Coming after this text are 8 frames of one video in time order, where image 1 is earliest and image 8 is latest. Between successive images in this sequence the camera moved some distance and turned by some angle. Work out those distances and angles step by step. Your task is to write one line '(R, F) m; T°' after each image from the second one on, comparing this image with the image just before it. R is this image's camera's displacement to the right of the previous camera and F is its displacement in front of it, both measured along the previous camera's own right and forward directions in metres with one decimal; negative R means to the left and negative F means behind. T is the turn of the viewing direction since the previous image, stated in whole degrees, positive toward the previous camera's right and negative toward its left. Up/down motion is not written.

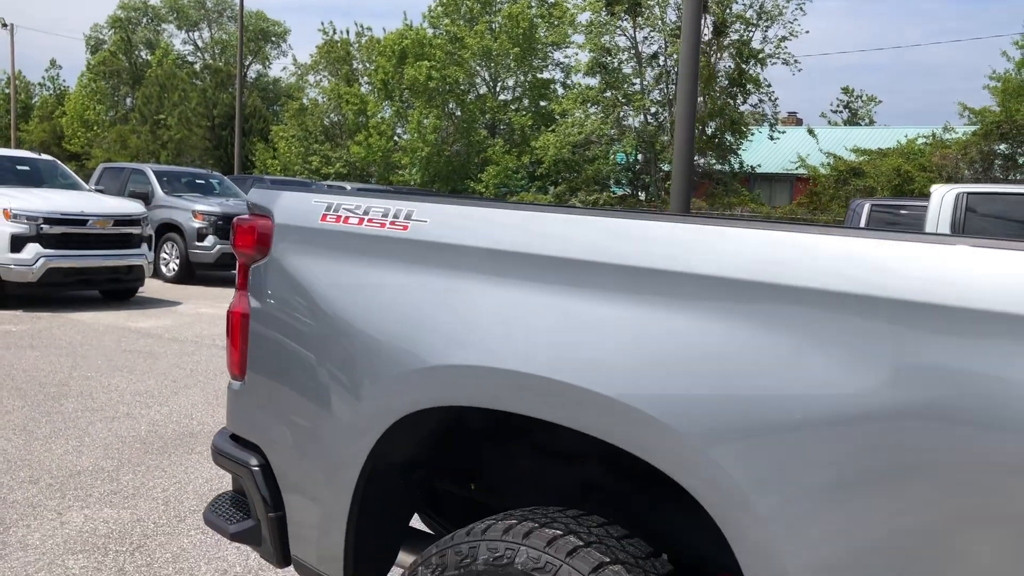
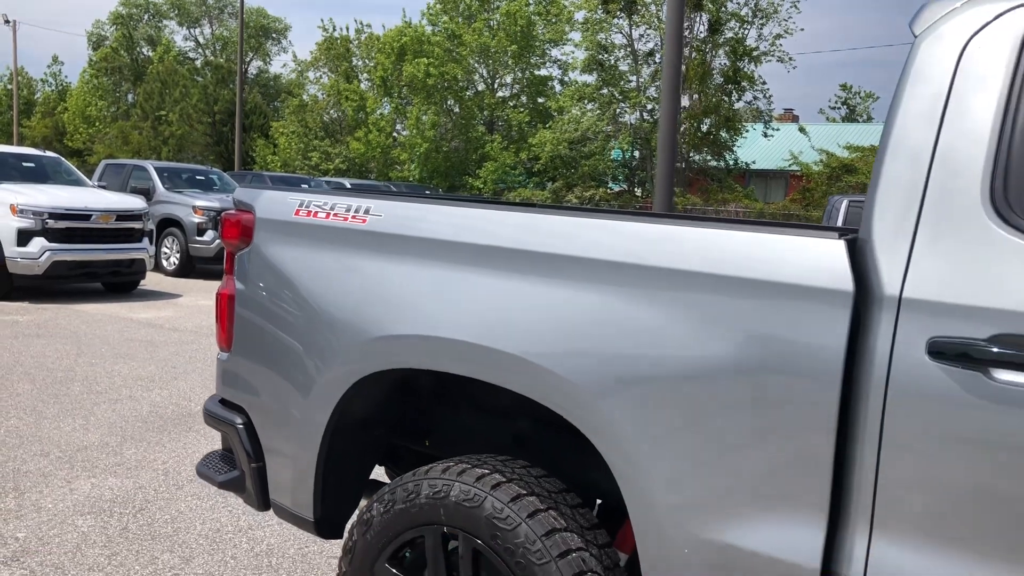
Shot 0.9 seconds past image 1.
(+0.2, -0.4) m; 0°
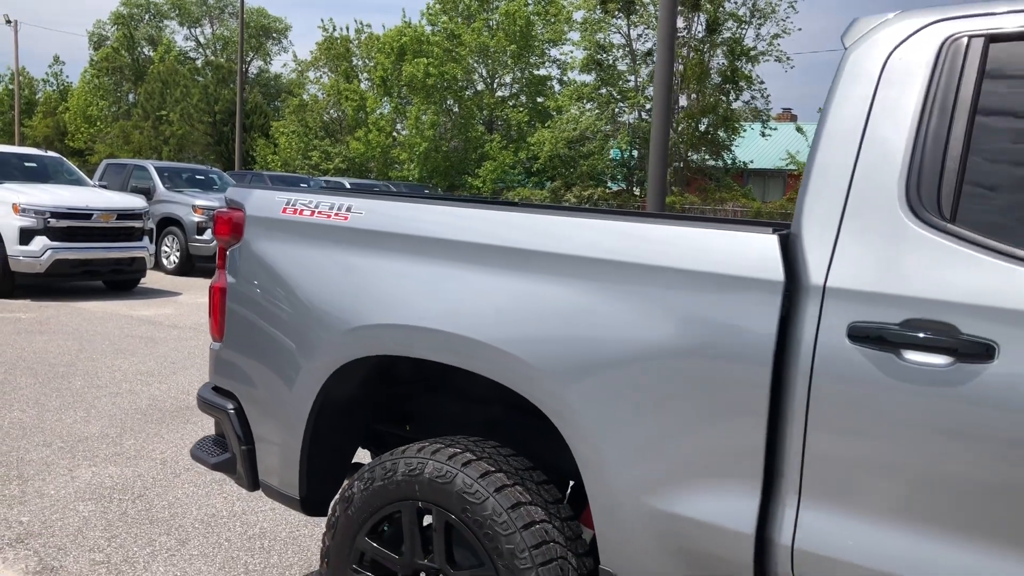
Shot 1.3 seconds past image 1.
(+0.1, -0.2) m; 0°
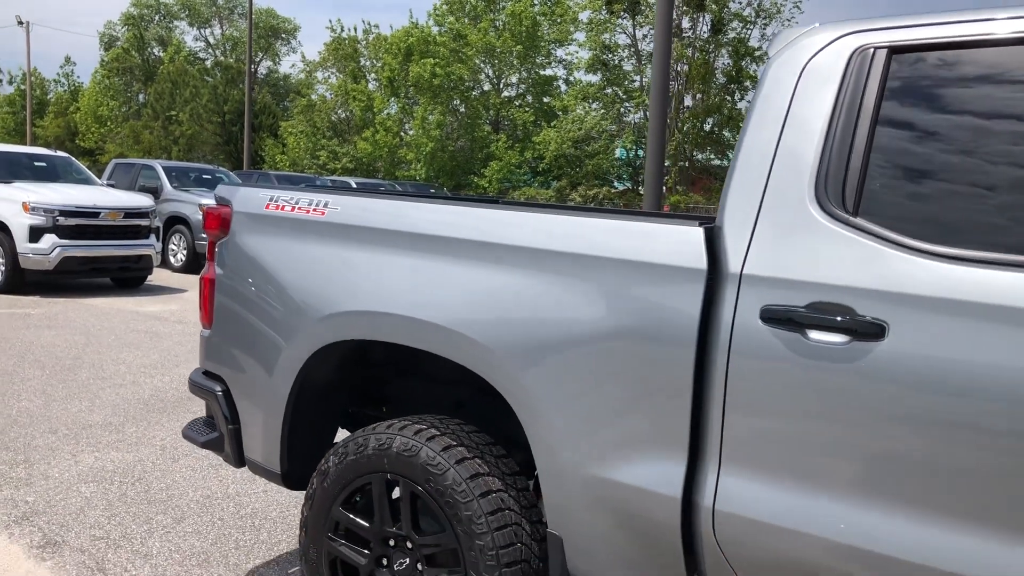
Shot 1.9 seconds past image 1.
(+0.1, -0.2) m; -1°
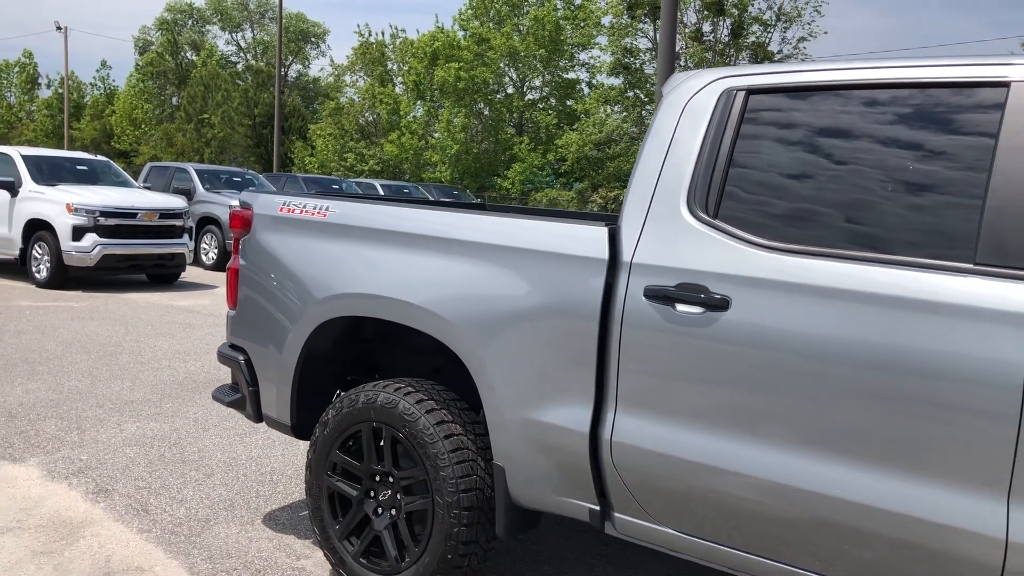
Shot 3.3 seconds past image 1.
(+0.2, -0.6) m; -2°
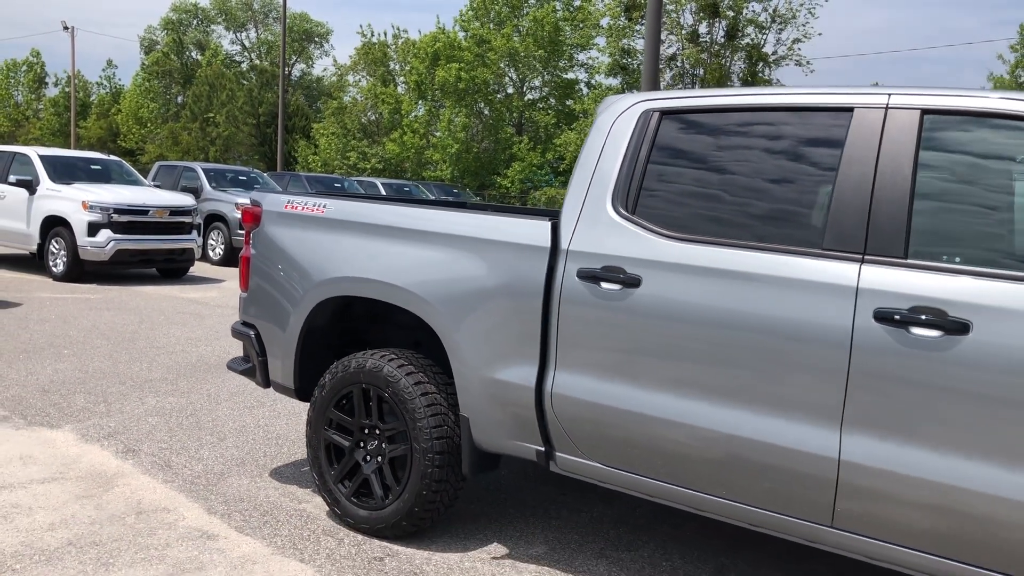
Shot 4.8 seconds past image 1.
(+0.2, -0.7) m; 0°
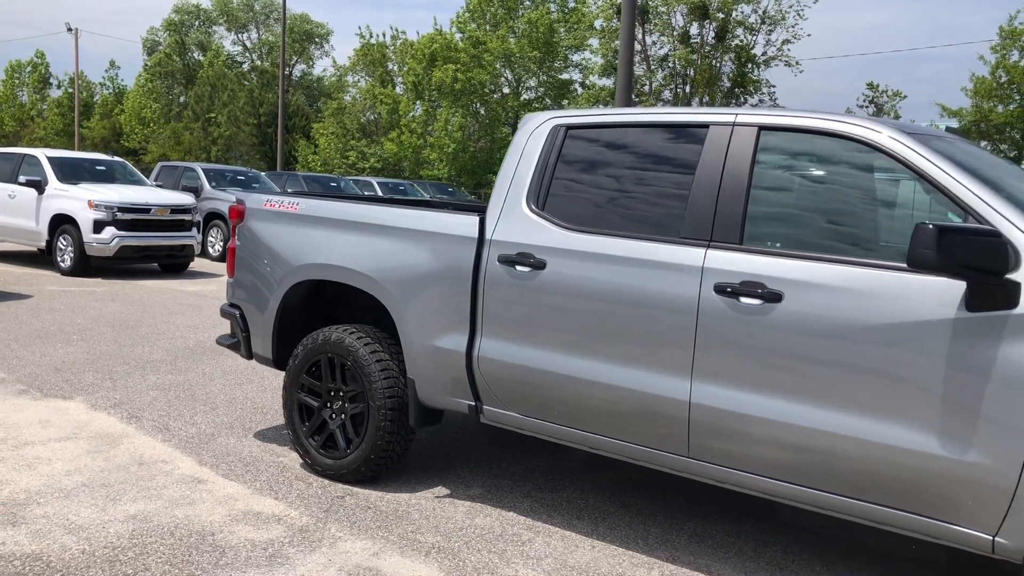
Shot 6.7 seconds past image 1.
(+0.3, -0.7) m; 0°
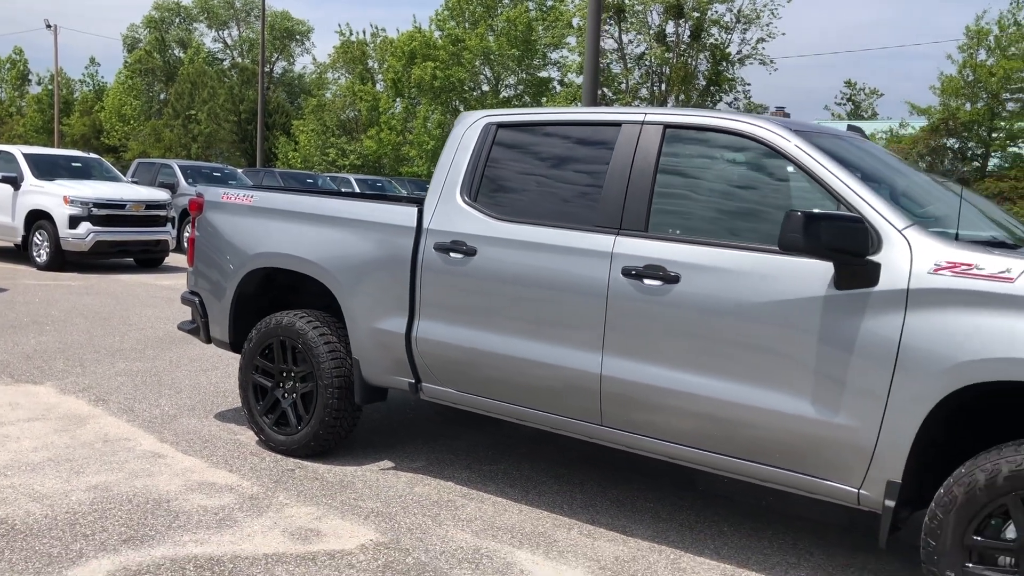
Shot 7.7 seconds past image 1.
(+0.3, -0.3) m; +1°
